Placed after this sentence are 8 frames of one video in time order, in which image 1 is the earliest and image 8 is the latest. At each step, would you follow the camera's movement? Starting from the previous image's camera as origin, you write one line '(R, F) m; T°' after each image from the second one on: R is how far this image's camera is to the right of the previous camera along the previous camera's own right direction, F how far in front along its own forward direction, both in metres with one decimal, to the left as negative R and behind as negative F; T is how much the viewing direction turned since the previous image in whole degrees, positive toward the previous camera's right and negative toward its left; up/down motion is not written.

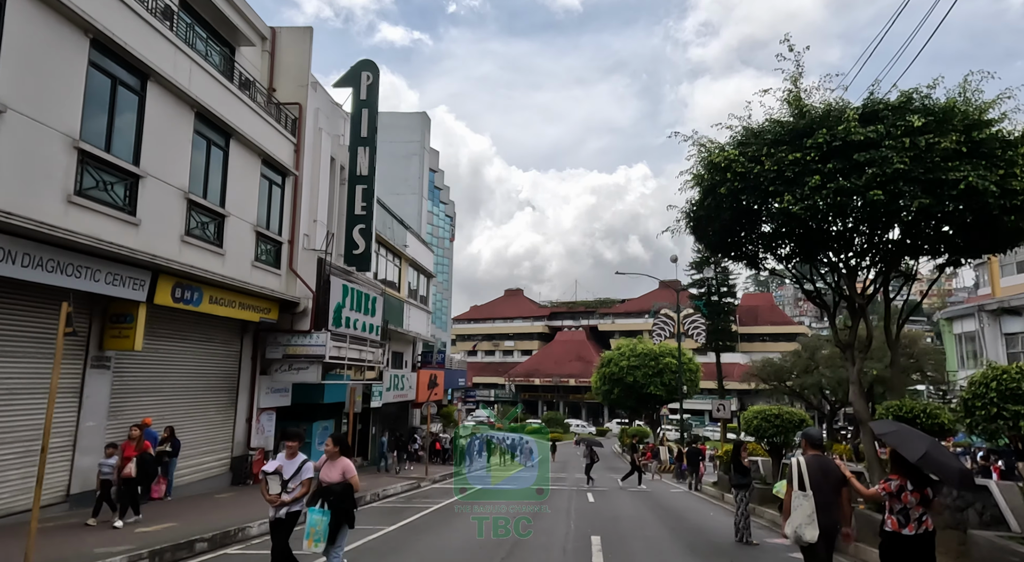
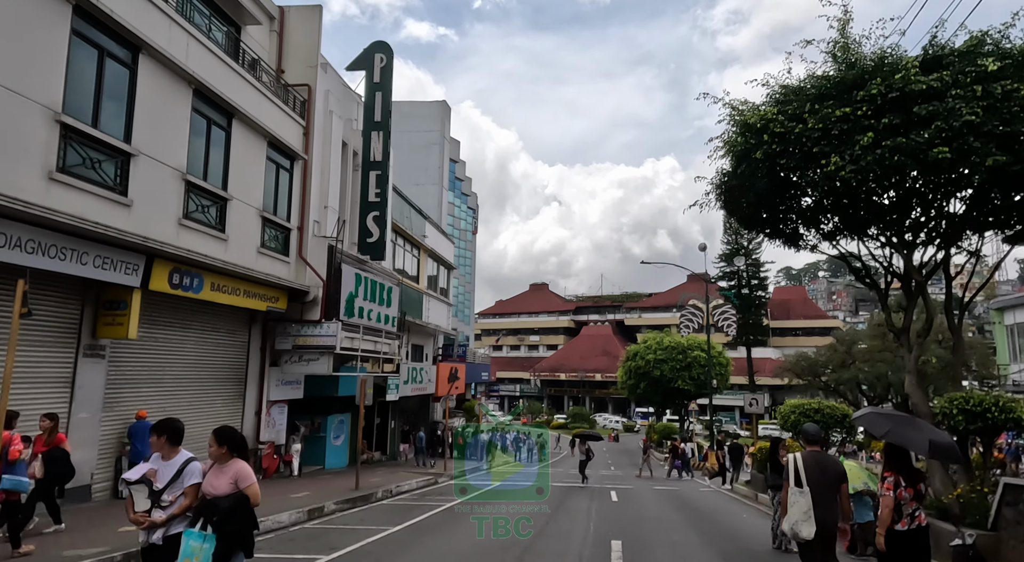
(+0.2, +0.9) m; -2°
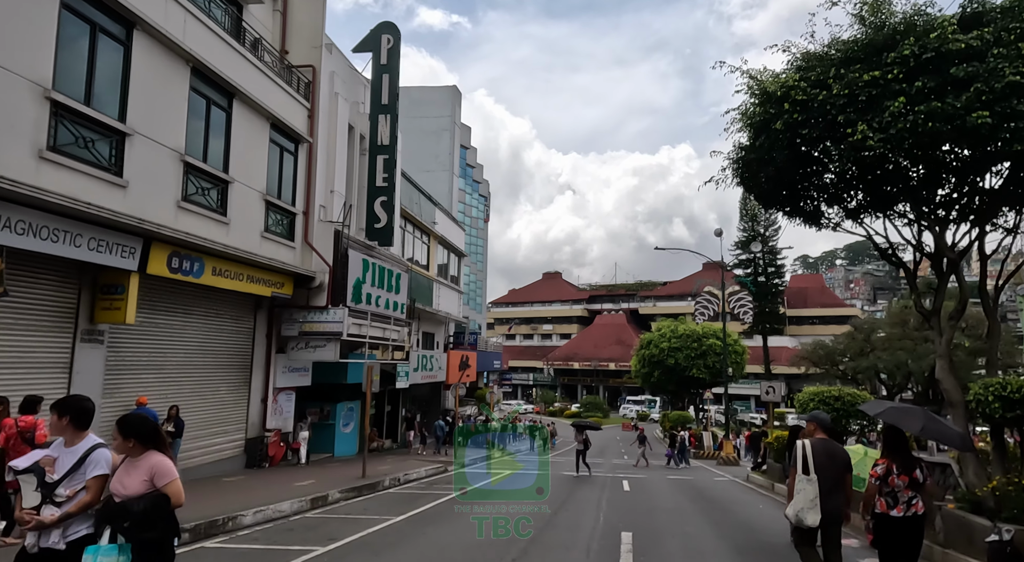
(+0.1, +0.4) m; -1°
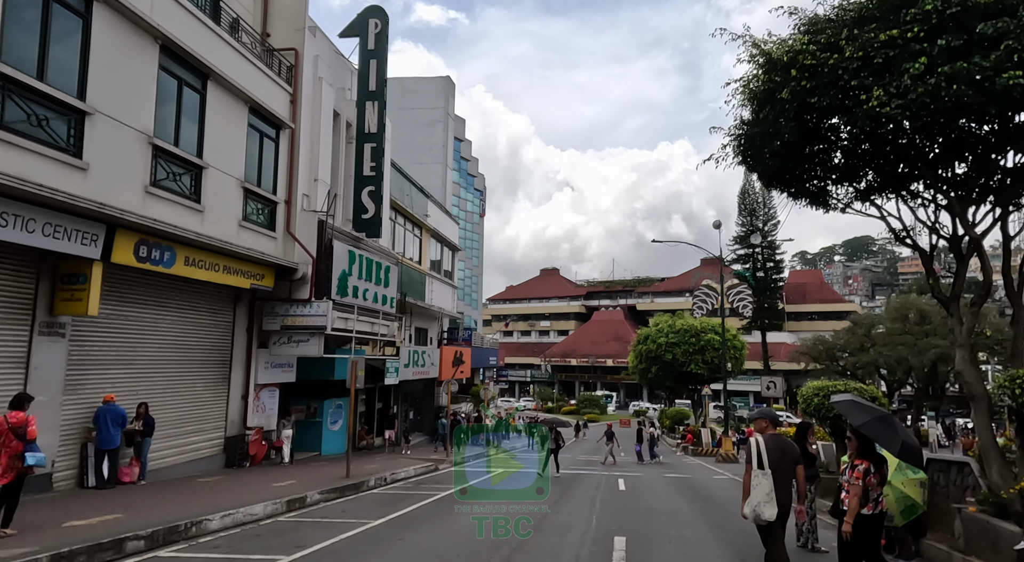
(+0.2, +0.7) m; 0°
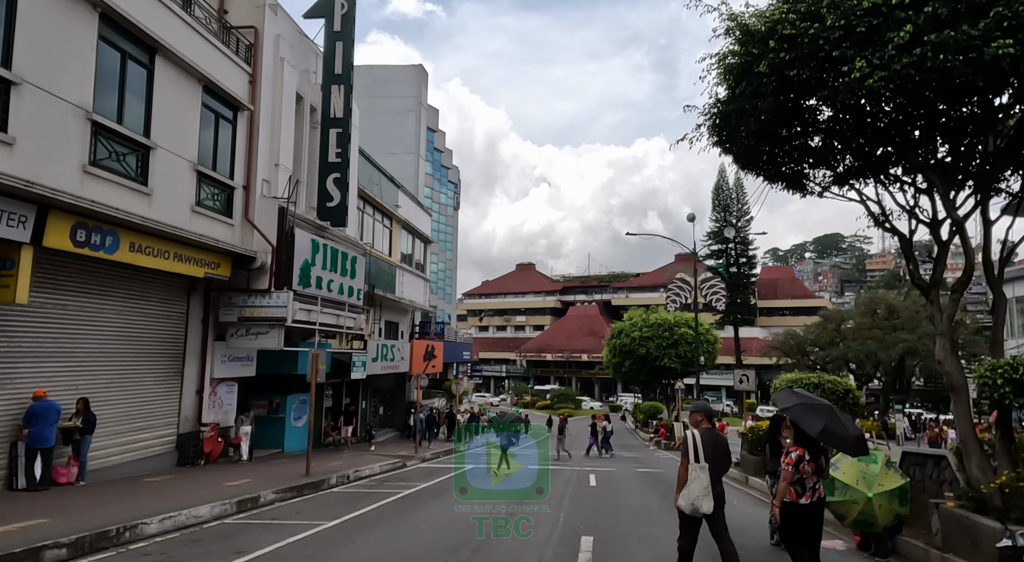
(+0.2, +0.6) m; +2°
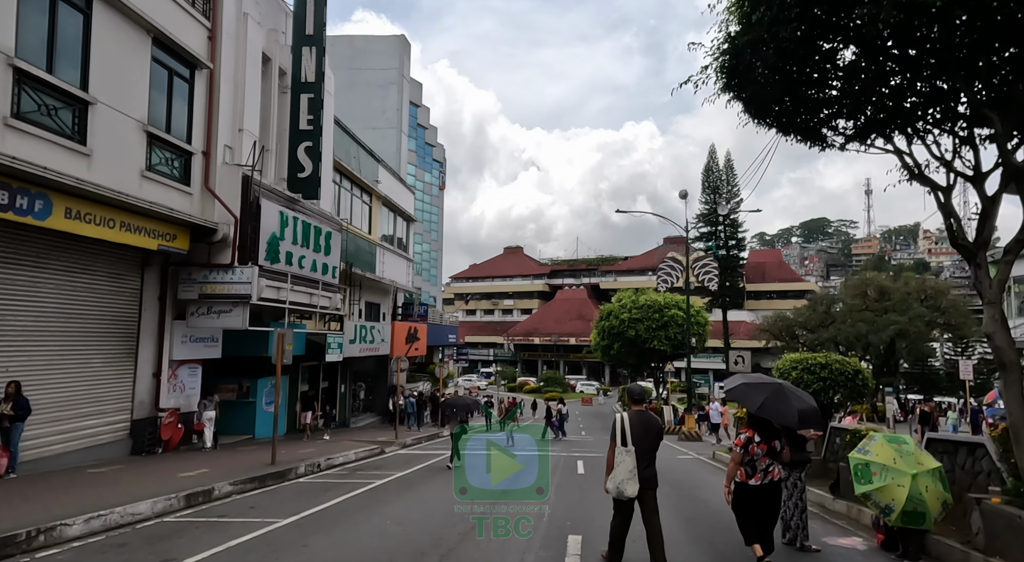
(+0.1, +1.1) m; +1°
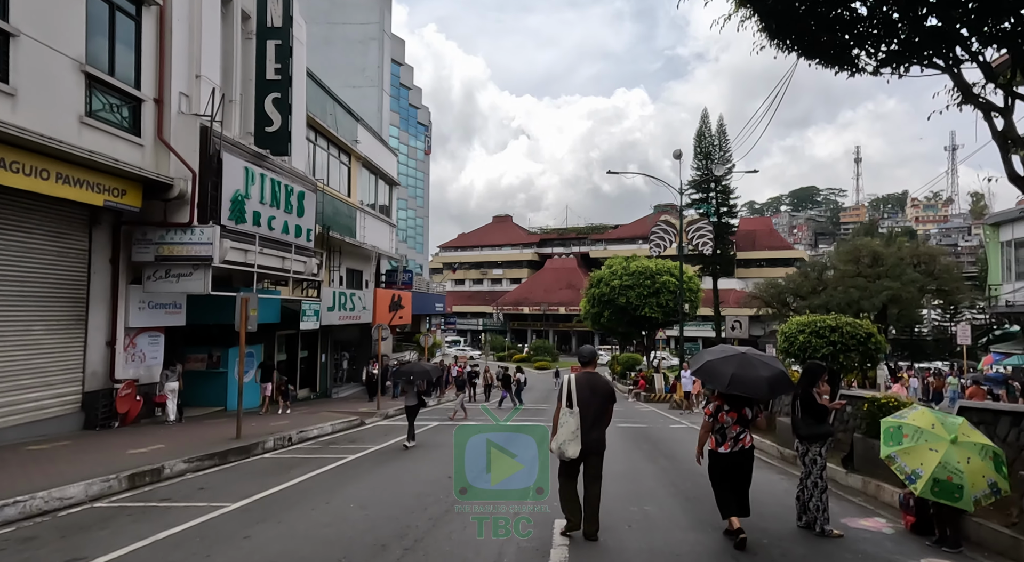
(+0.1, +1.1) m; +1°
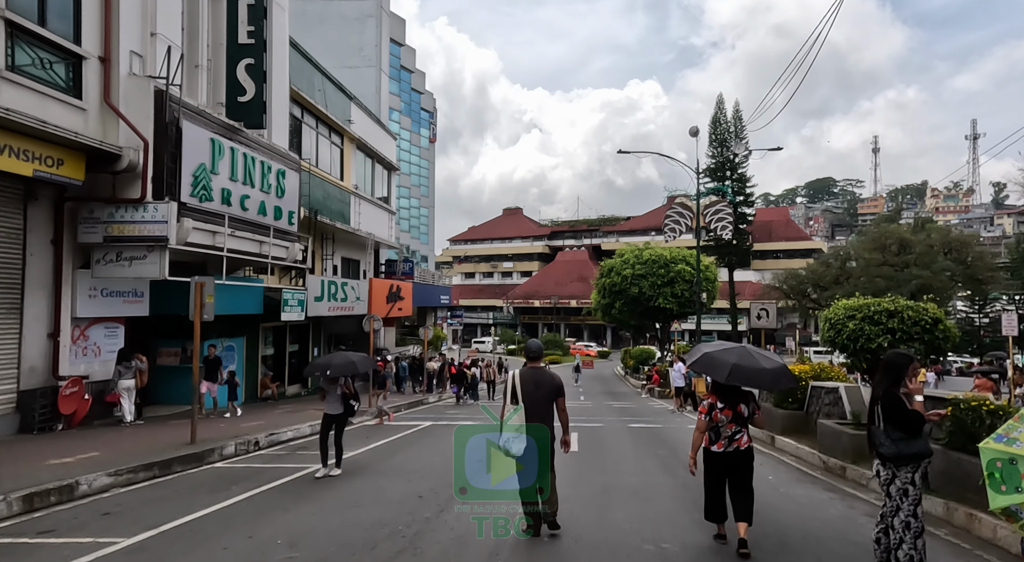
(+0.3, +1.8) m; -1°
